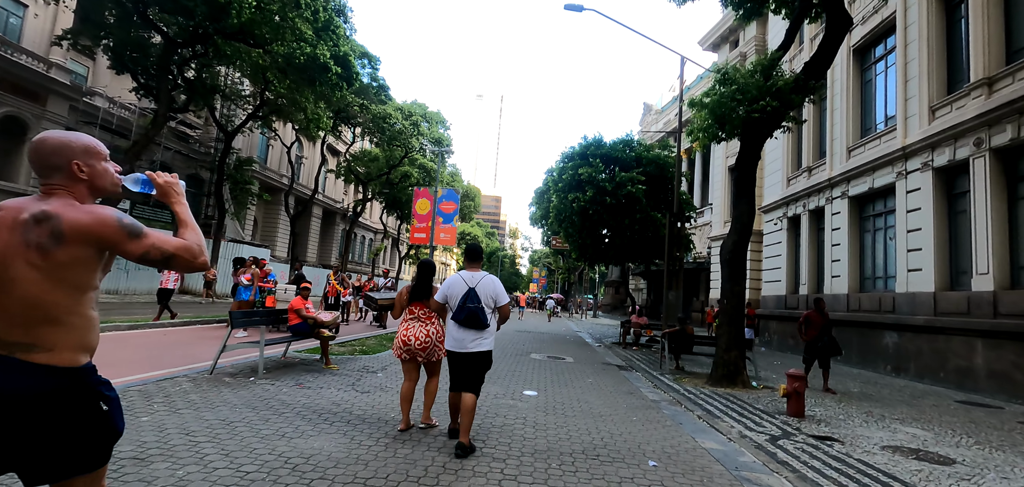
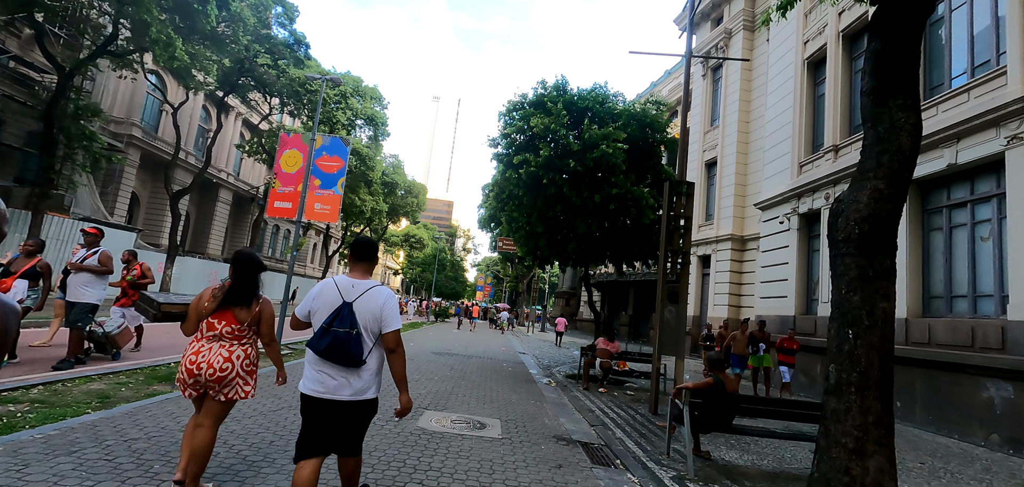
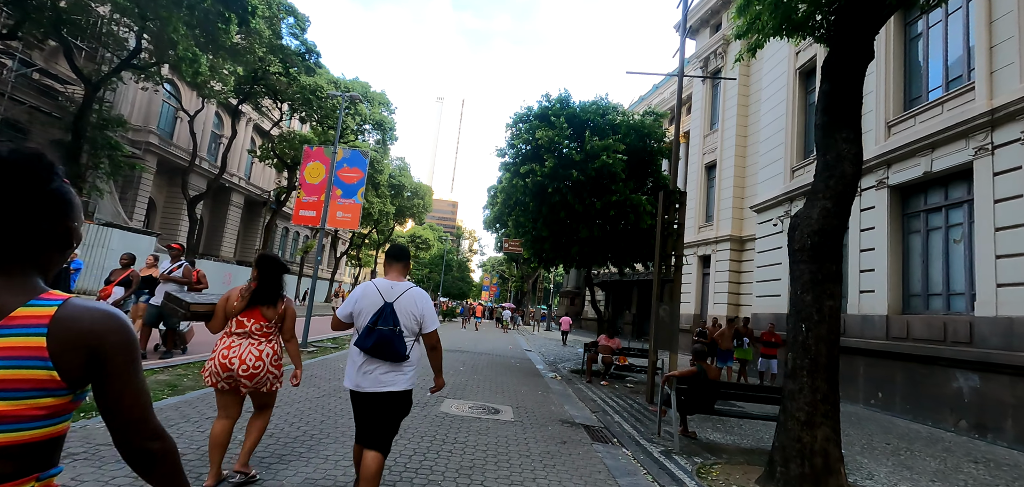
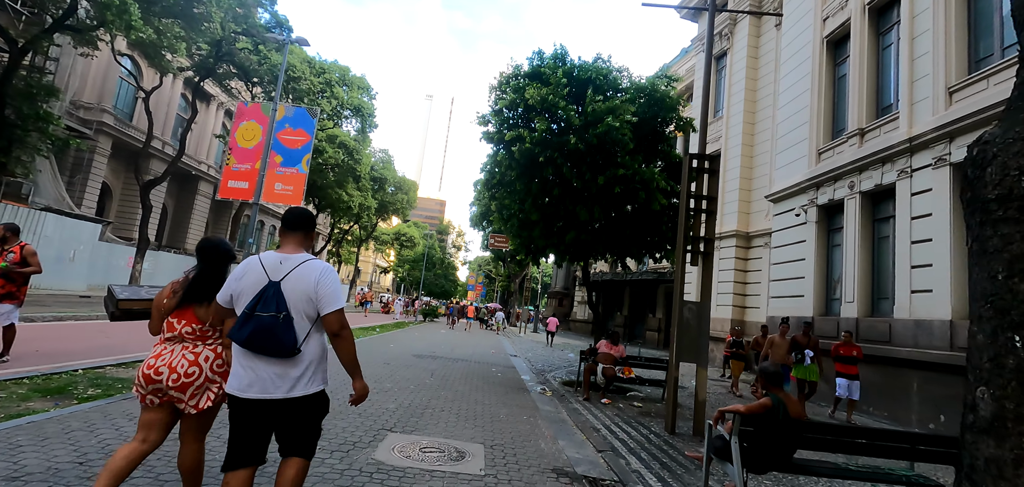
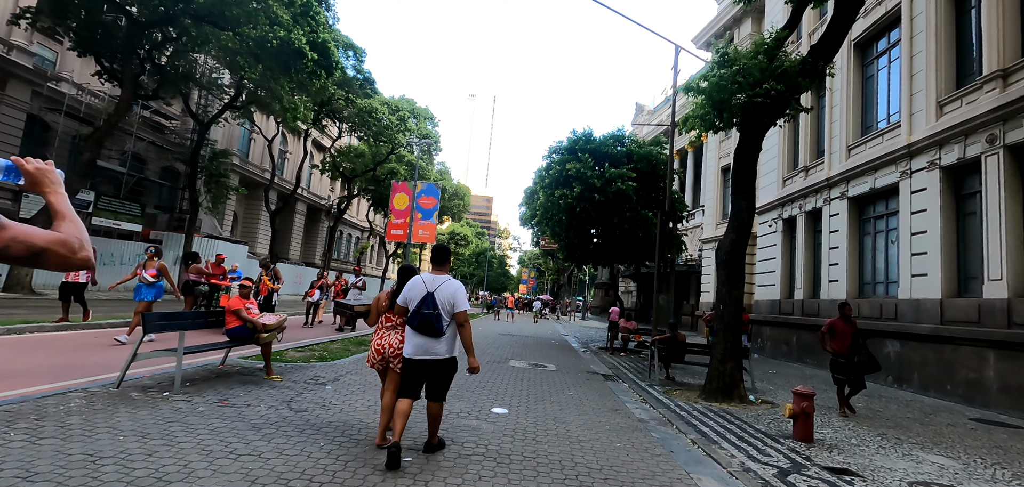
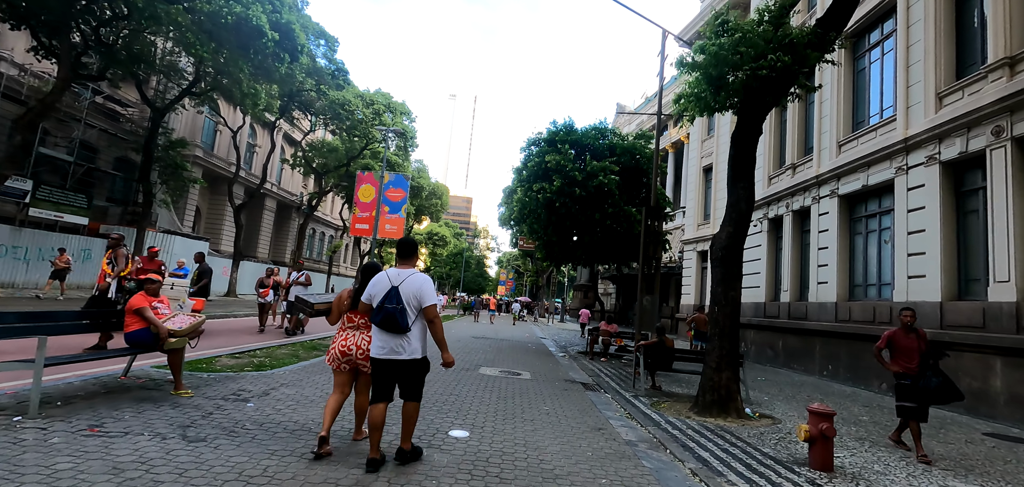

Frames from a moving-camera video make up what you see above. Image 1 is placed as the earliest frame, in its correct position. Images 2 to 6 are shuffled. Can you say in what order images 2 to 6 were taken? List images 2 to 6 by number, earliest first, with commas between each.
5, 6, 3, 2, 4
